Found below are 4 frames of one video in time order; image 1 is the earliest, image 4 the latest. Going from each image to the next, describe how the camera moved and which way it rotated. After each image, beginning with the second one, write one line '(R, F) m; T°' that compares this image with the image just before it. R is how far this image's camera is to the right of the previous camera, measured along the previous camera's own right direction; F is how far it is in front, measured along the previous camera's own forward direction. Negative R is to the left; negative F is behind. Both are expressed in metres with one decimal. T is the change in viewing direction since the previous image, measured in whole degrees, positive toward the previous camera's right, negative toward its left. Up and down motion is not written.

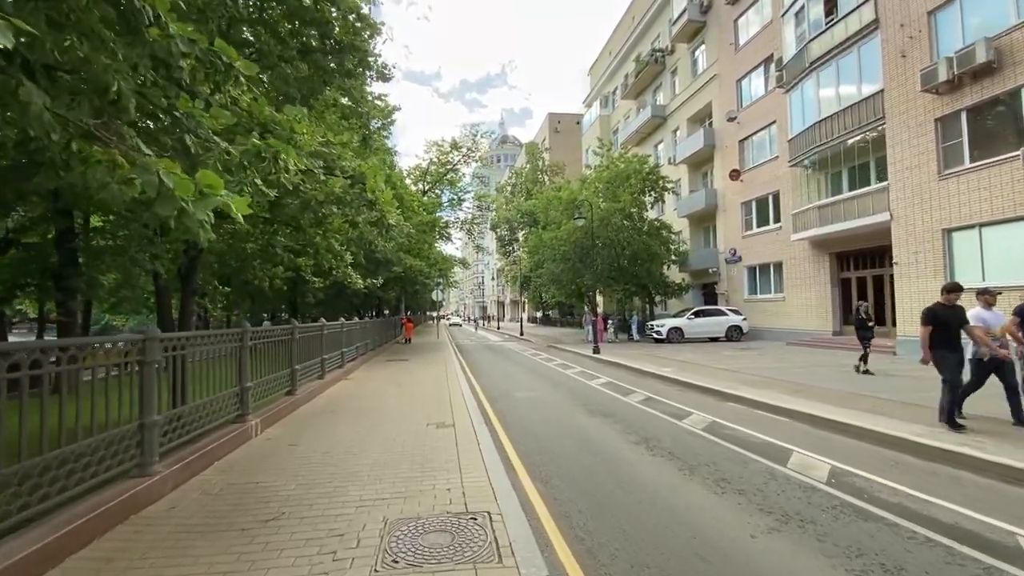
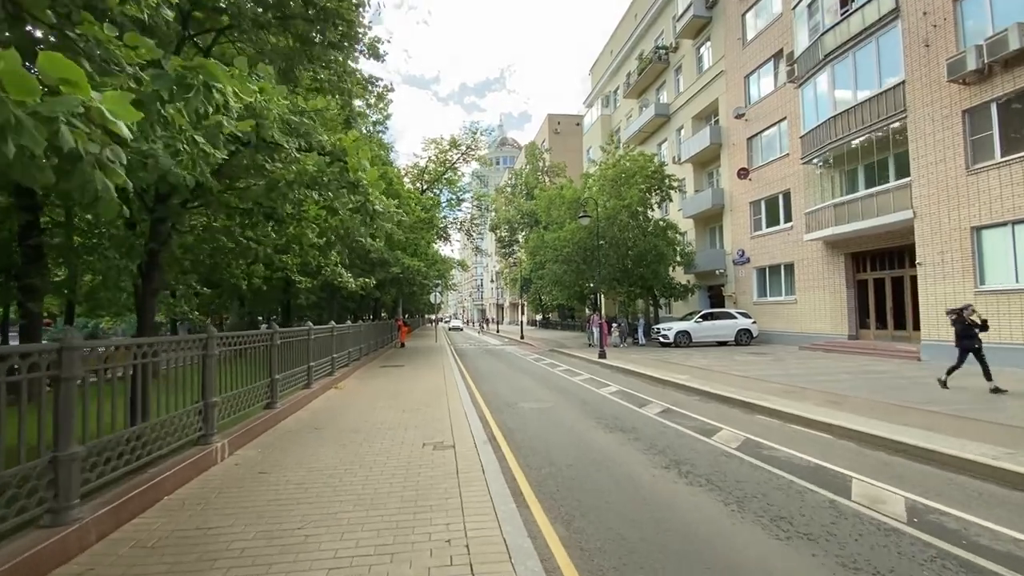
(-0.2, +1.1) m; 0°
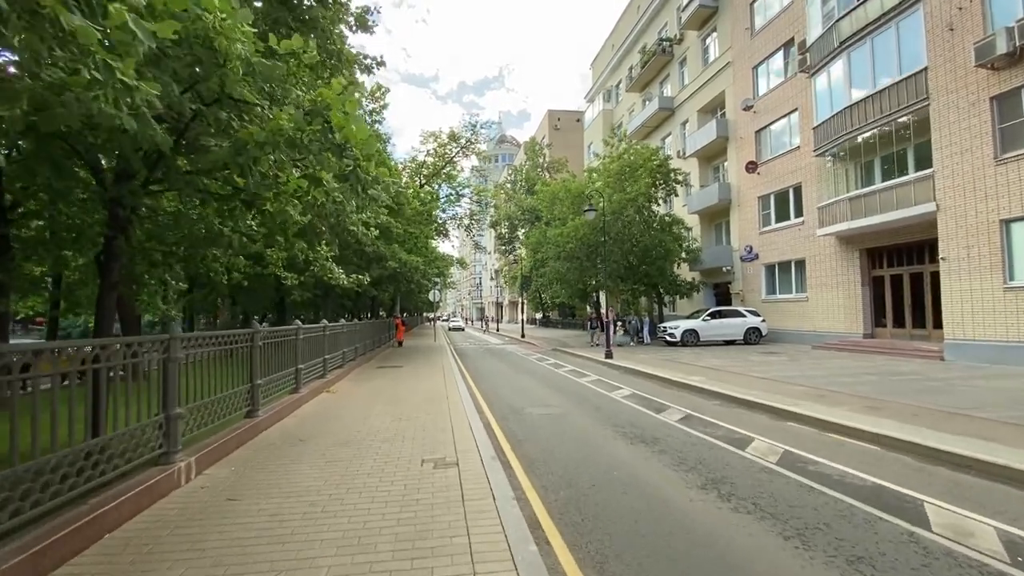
(-0.2, +0.9) m; 0°
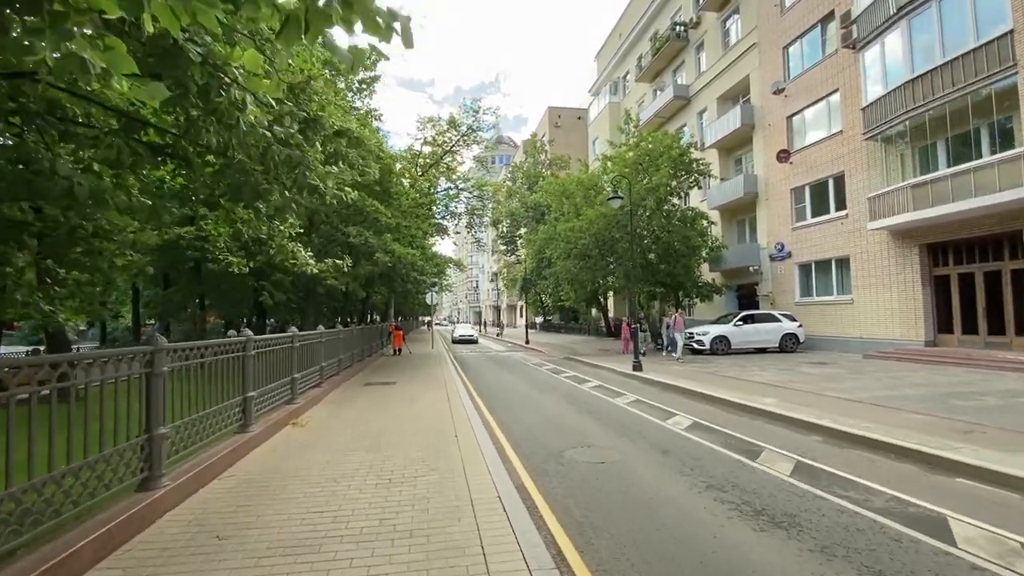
(-0.7, +3.0) m; +1°
